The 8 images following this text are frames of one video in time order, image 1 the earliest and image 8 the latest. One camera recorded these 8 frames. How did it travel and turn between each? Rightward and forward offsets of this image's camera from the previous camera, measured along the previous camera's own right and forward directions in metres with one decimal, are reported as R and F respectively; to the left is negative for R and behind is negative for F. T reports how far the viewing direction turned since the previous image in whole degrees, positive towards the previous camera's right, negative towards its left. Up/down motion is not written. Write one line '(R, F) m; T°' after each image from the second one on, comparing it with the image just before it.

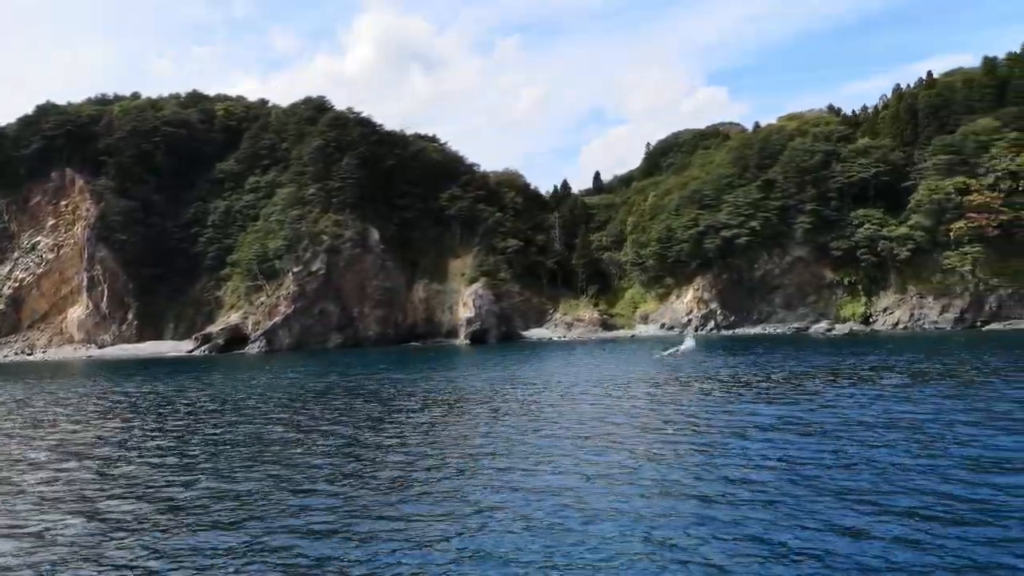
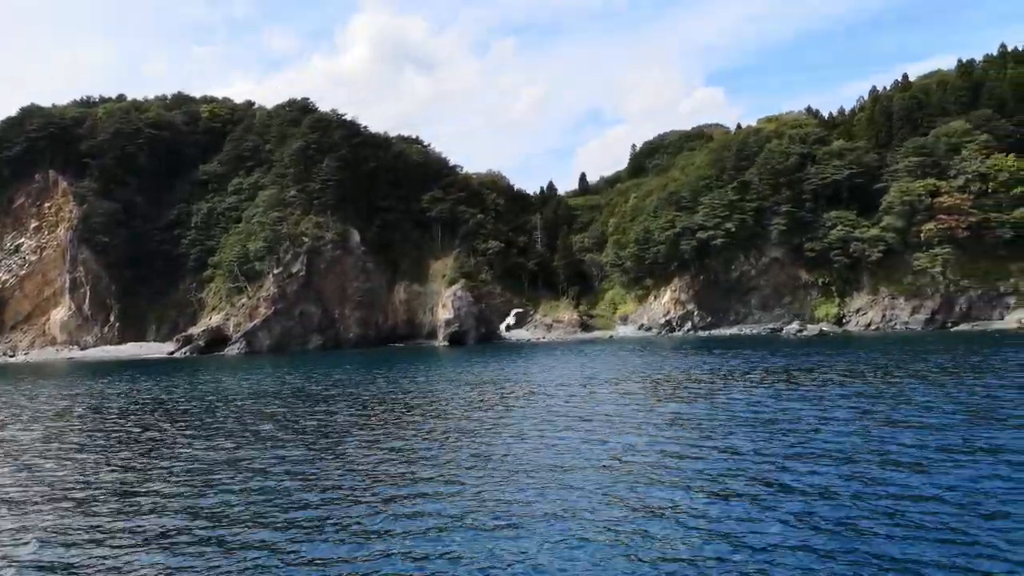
(+2.3, -0.4) m; 0°
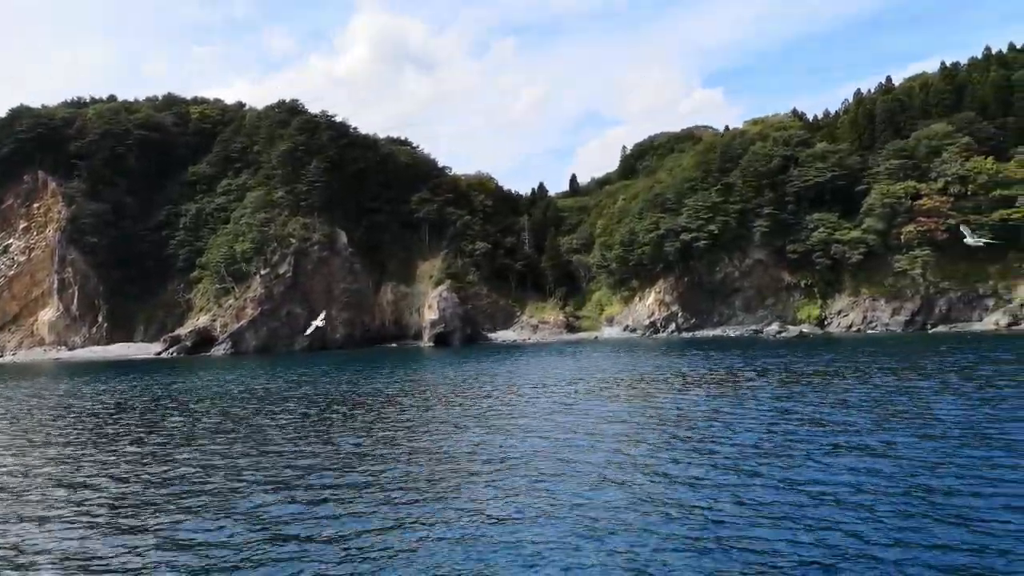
(+1.6, -0.3) m; 0°
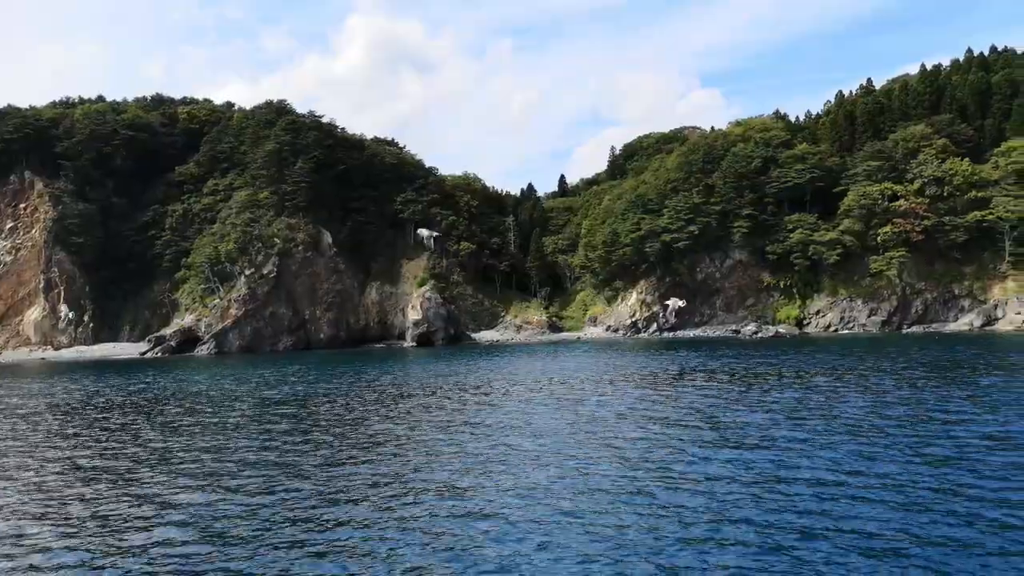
(+1.8, -0.4) m; 0°
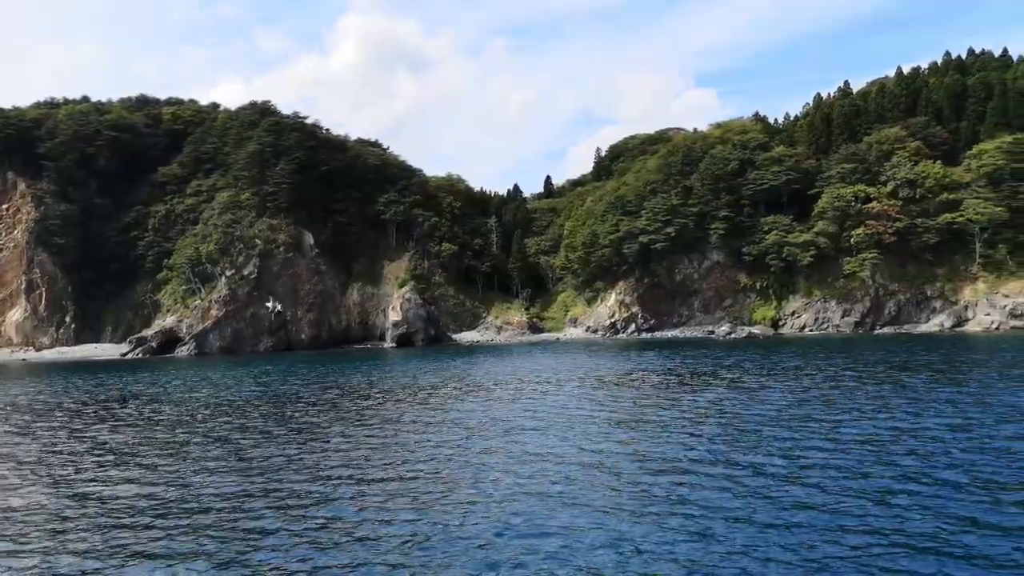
(+1.8, -0.4) m; 0°
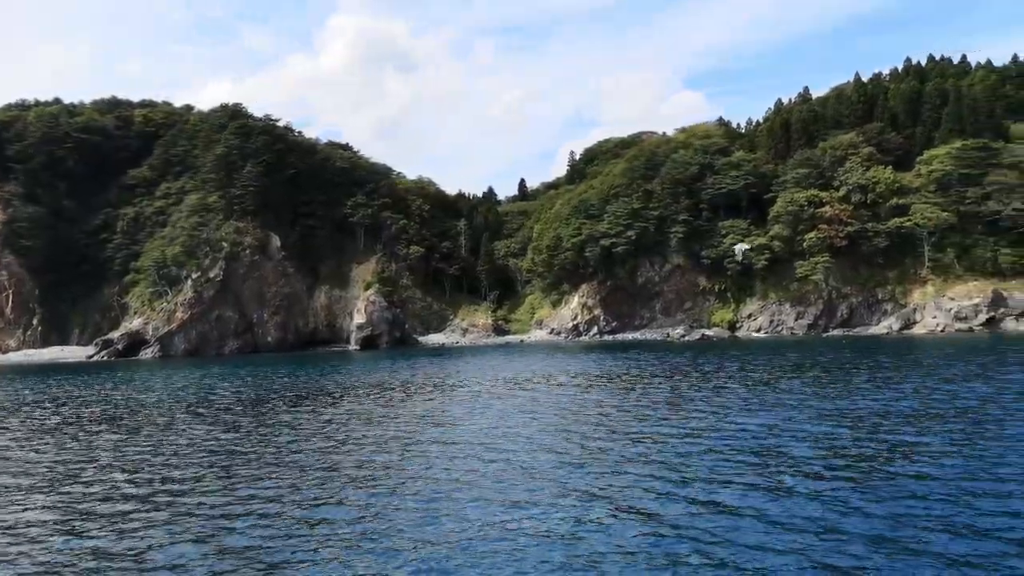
(+3.0, -0.8) m; +1°
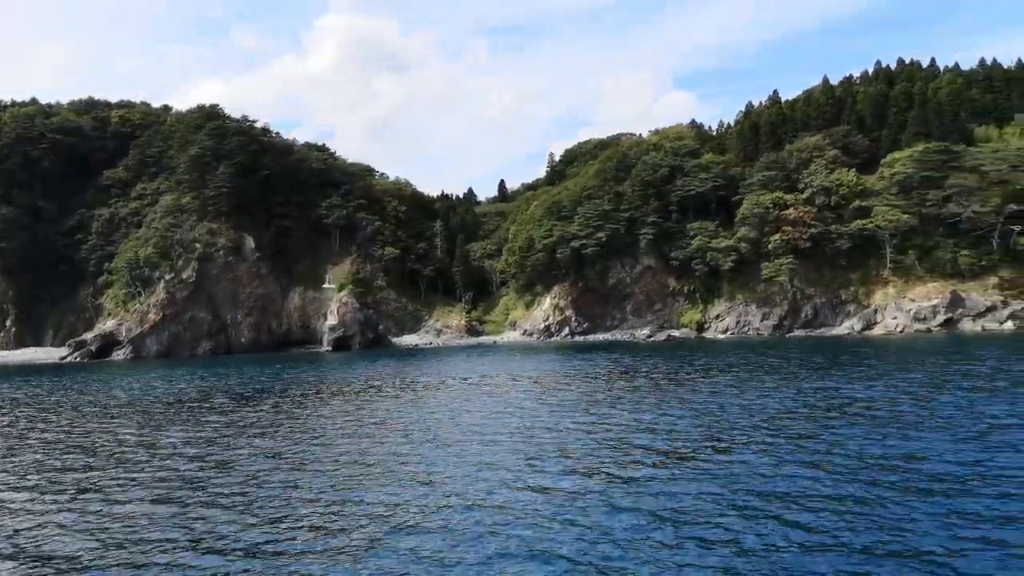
(+2.3, -0.5) m; +1°
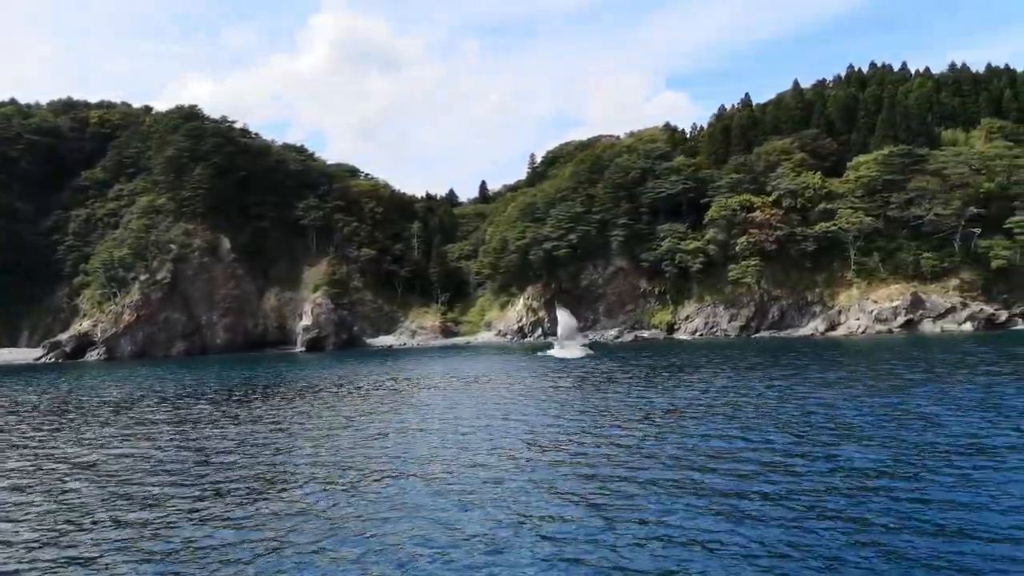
(+2.3, -0.6) m; +1°
